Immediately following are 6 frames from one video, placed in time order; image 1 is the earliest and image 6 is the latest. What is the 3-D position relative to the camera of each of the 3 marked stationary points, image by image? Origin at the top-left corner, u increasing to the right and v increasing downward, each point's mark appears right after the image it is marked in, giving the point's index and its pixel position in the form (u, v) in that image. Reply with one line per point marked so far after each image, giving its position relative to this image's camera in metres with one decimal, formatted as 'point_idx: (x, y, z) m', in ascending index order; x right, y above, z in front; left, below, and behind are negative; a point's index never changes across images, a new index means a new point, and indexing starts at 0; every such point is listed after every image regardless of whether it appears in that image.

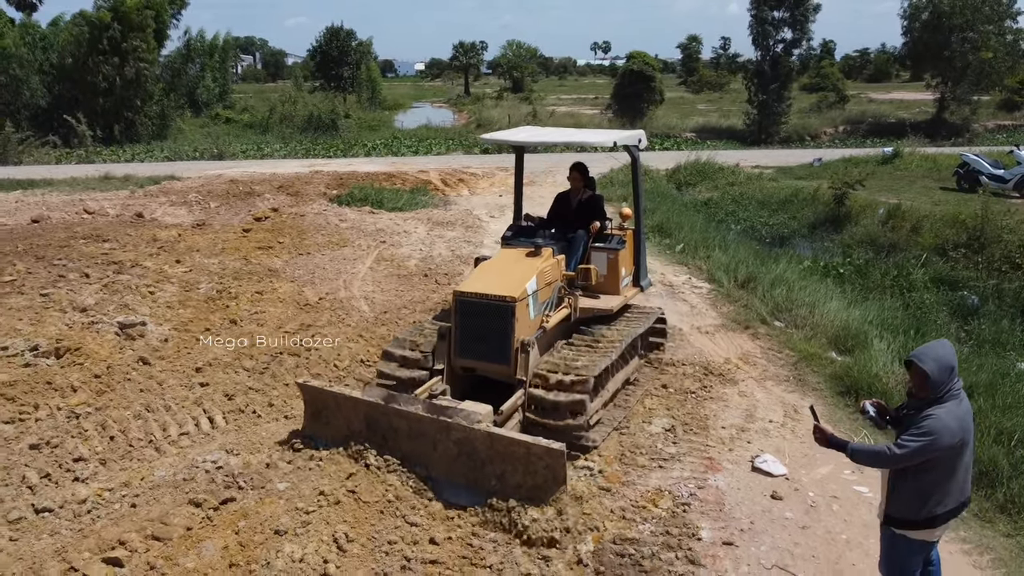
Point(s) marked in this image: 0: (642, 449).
0: (+0.8, -1.0, +5.2) m
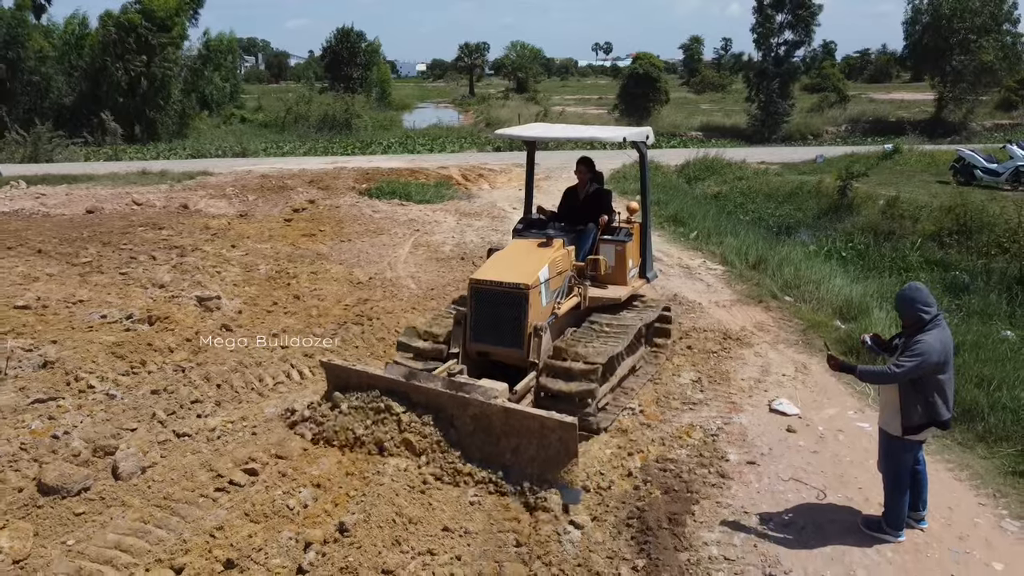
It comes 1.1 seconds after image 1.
0: (+1.2, -0.8, +6.1) m
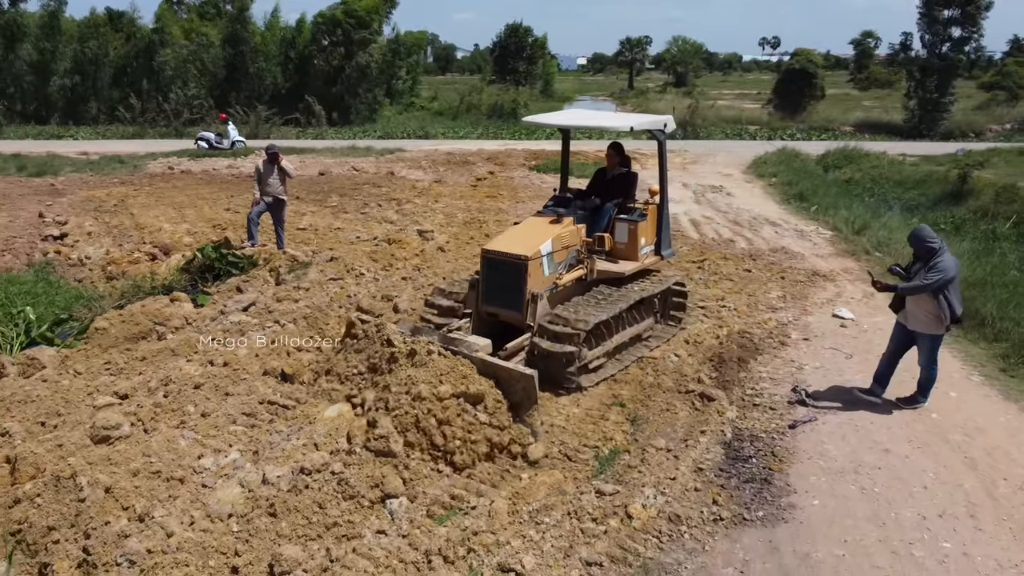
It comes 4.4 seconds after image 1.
0: (+2.6, -0.2, +8.4) m
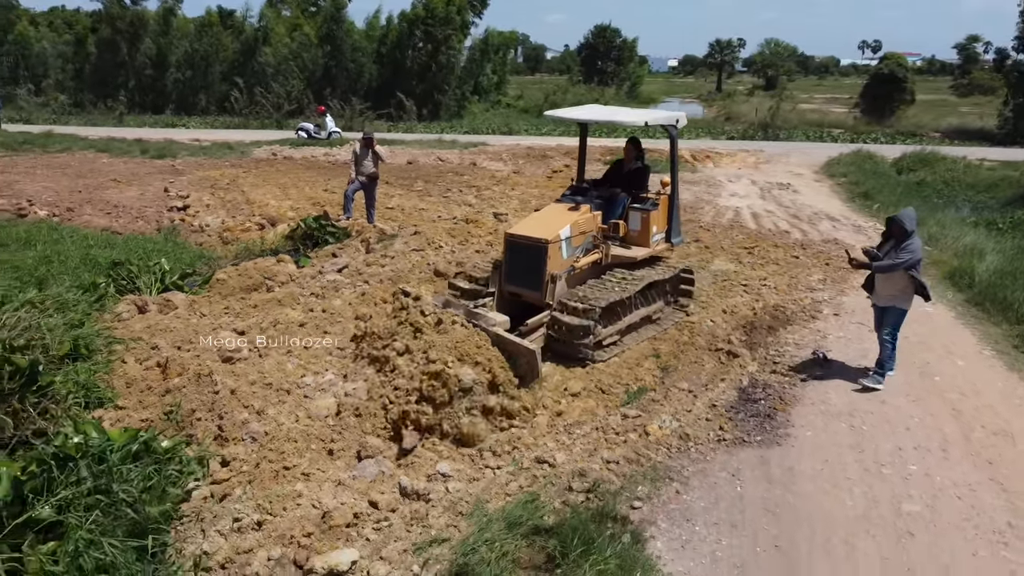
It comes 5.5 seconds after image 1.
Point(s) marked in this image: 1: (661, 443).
0: (+3.3, 0.0, +9.2) m
1: (+1.0, -1.0, +5.4) m
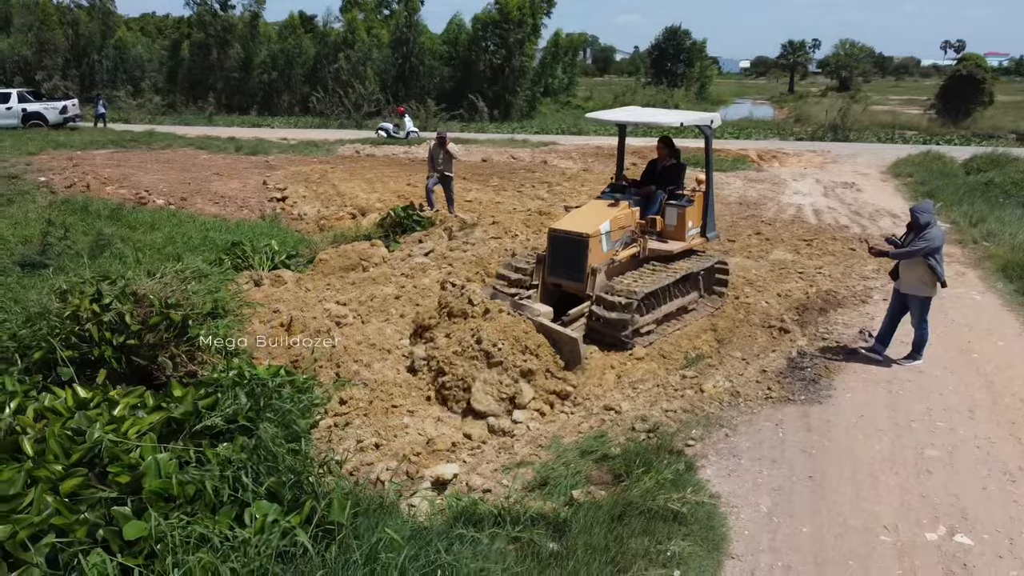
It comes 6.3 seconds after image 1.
0: (+4.1, +0.2, +9.8) m
1: (+1.5, -0.8, +6.1) m
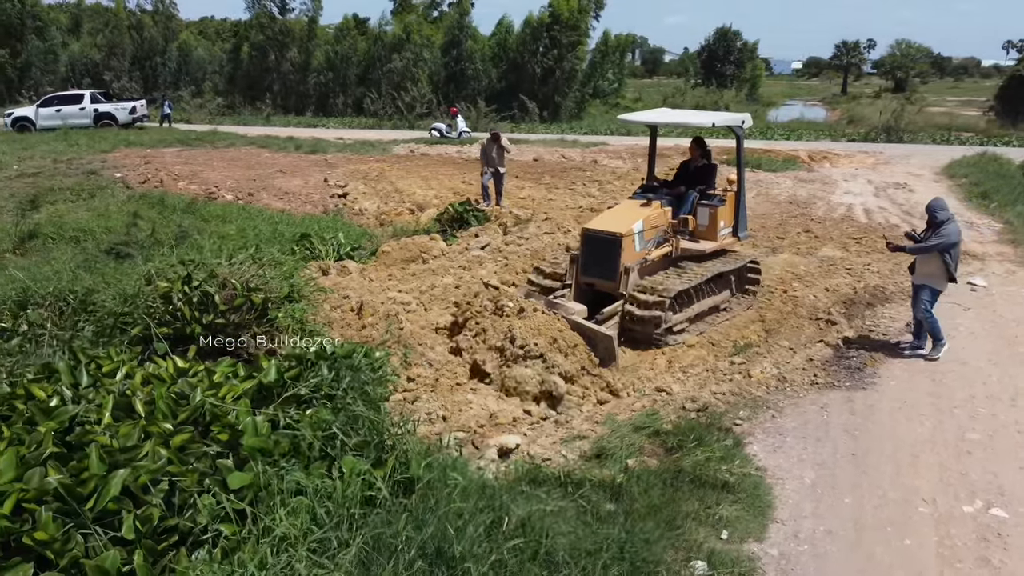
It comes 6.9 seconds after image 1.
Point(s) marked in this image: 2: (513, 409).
0: (+4.8, +0.2, +9.9) m
1: (+2.0, -0.8, +6.4) m
2: (0.0, -0.9, +6.0) m
